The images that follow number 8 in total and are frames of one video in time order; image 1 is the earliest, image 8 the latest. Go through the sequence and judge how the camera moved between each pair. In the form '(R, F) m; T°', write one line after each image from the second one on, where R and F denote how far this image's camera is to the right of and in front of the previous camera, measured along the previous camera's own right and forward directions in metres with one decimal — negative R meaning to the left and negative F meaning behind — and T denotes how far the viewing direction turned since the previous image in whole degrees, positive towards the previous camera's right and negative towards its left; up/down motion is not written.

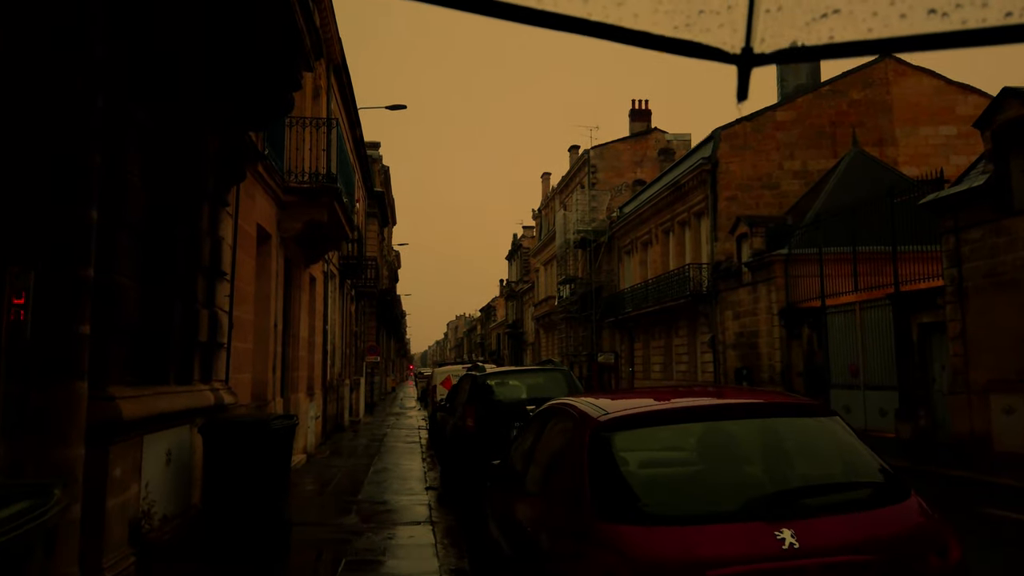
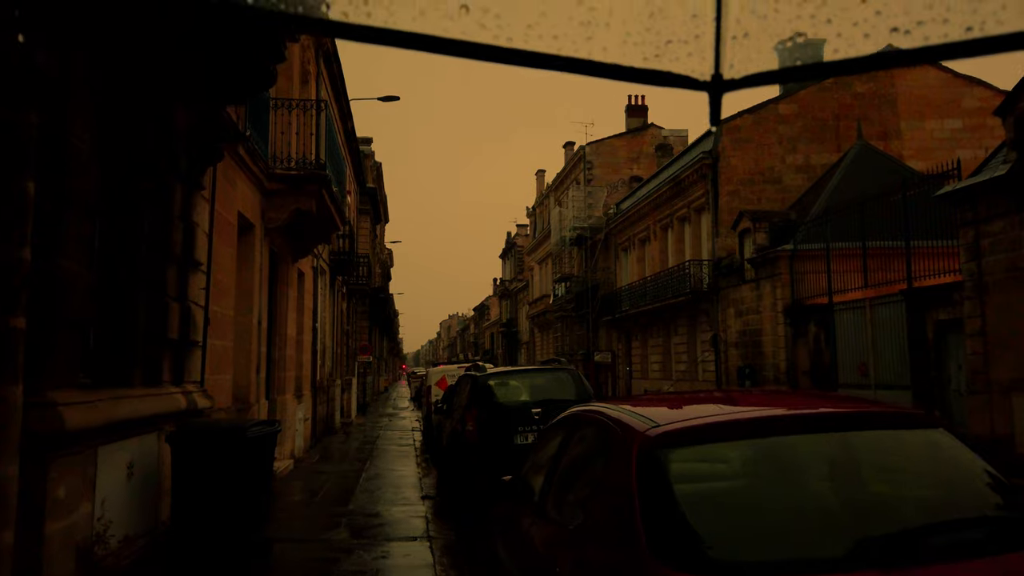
(-0.1, +0.7) m; +1°
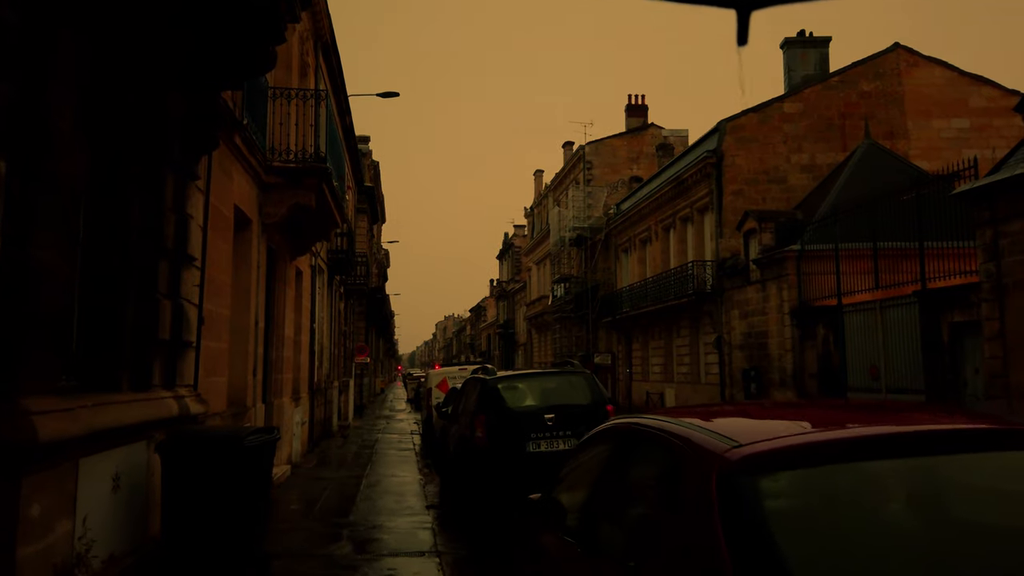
(-0.2, +0.5) m; 0°
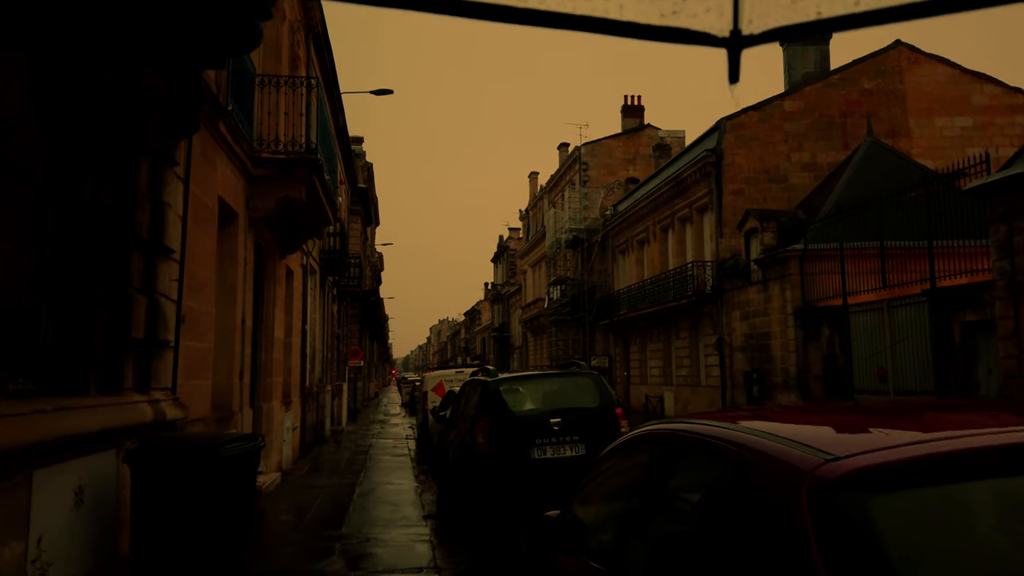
(-0.1, +0.5) m; 0°
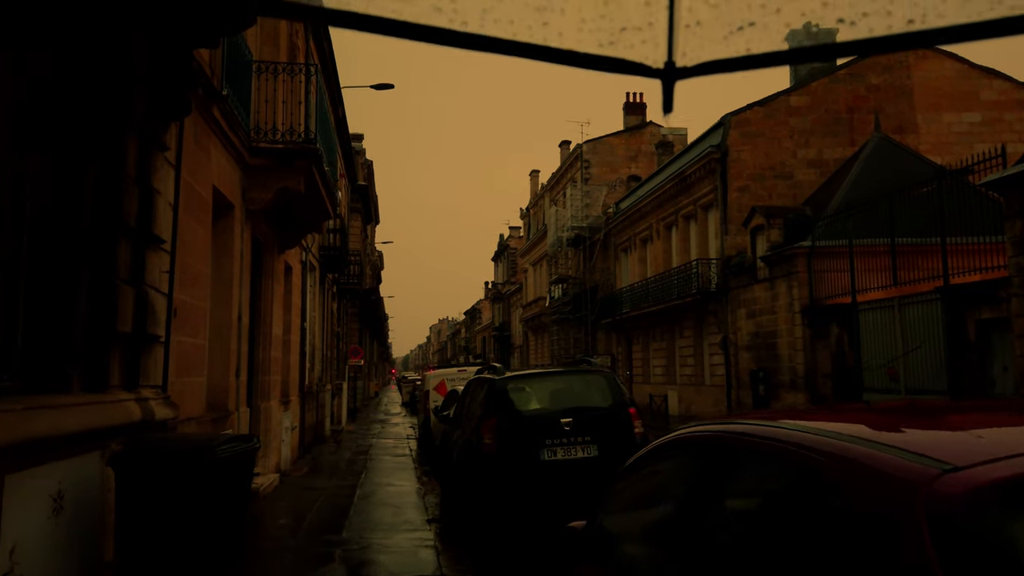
(-0.1, +0.3) m; 0°
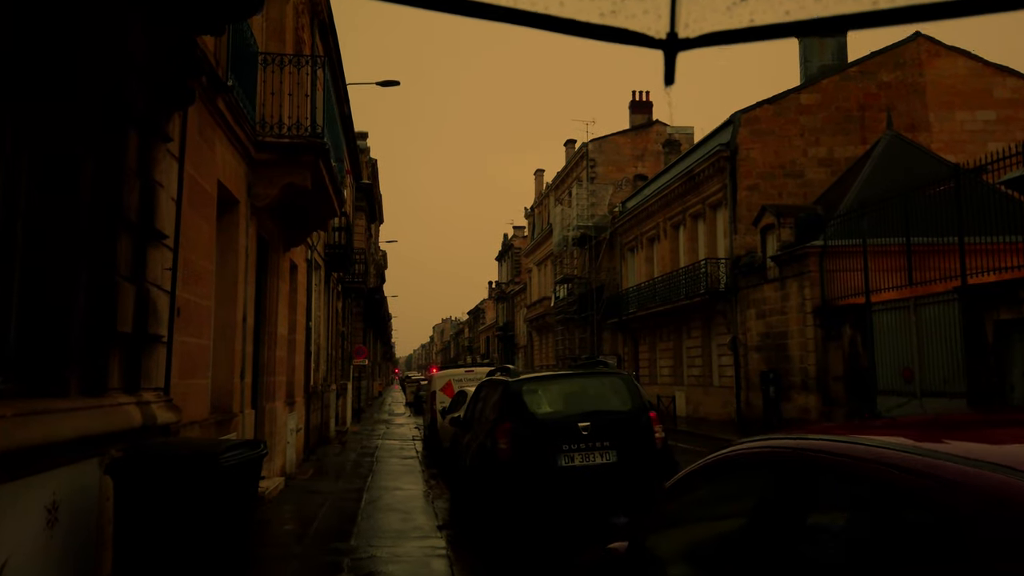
(-0.1, +0.3) m; 0°
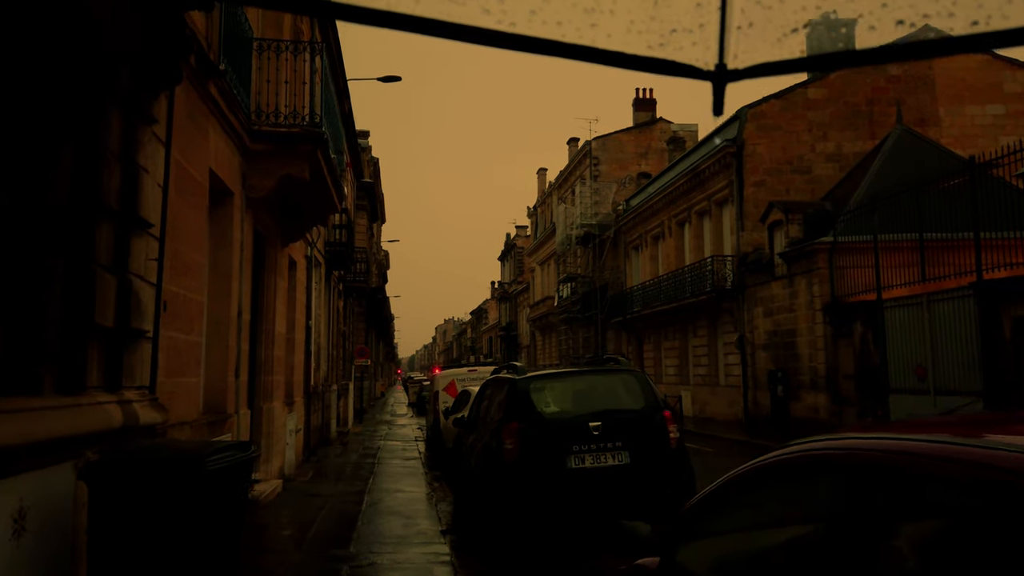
(0.0, +0.3) m; 0°
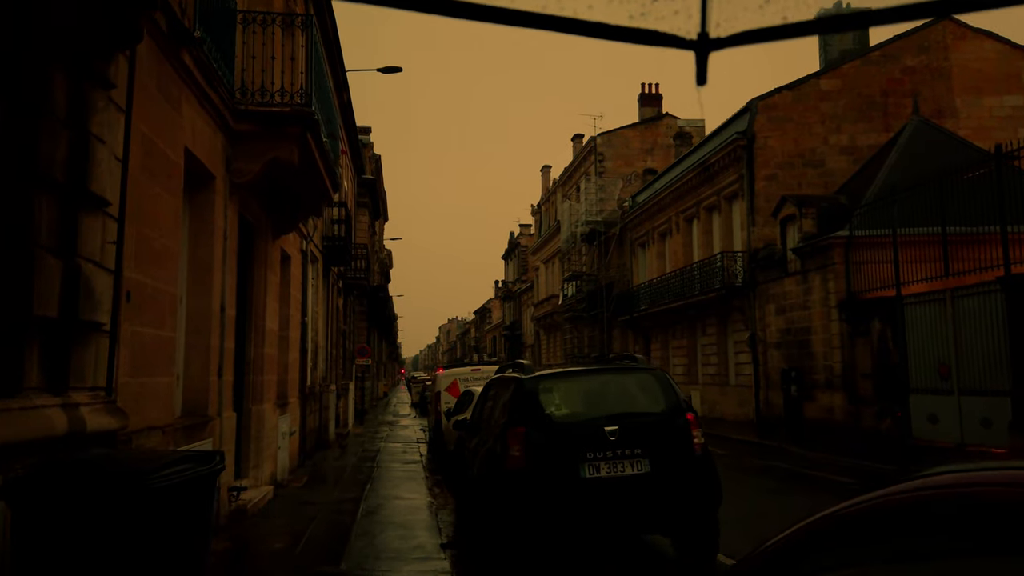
(0.0, +0.6) m; 0°
